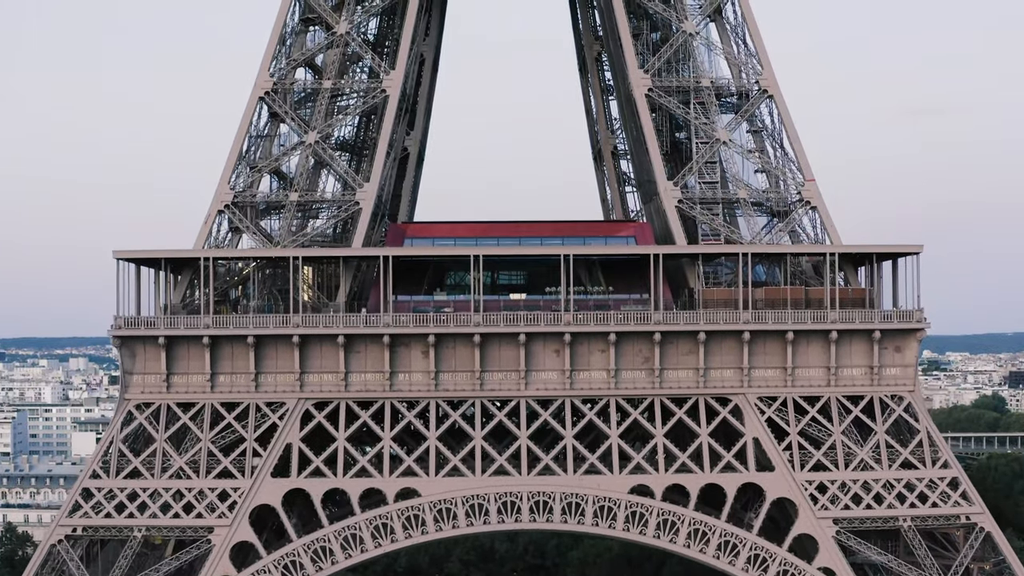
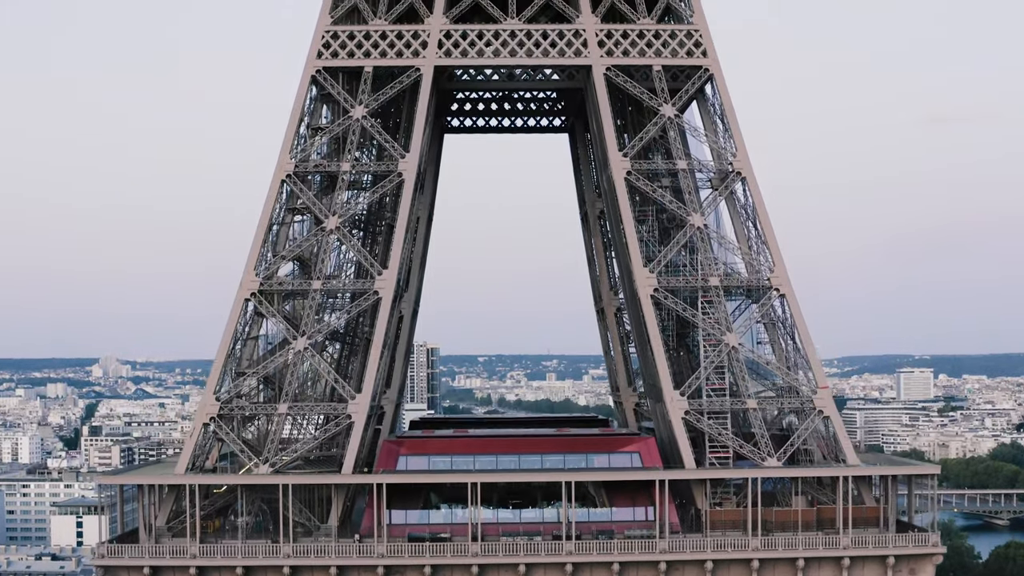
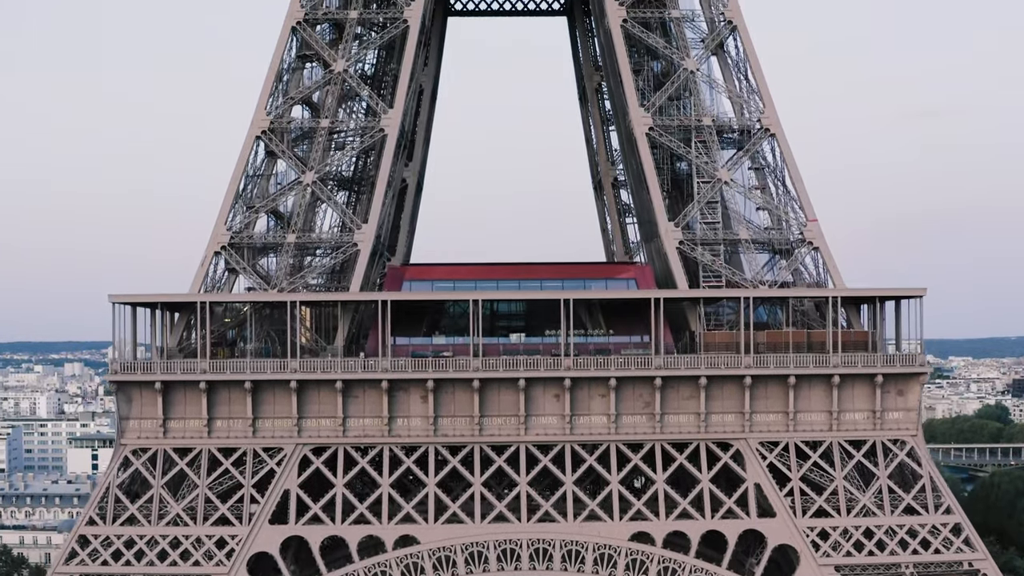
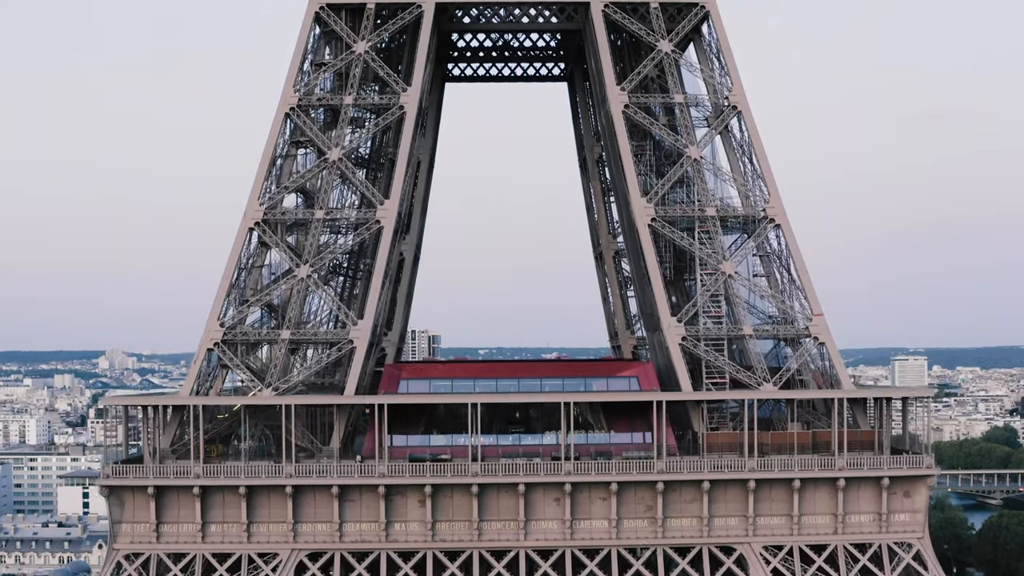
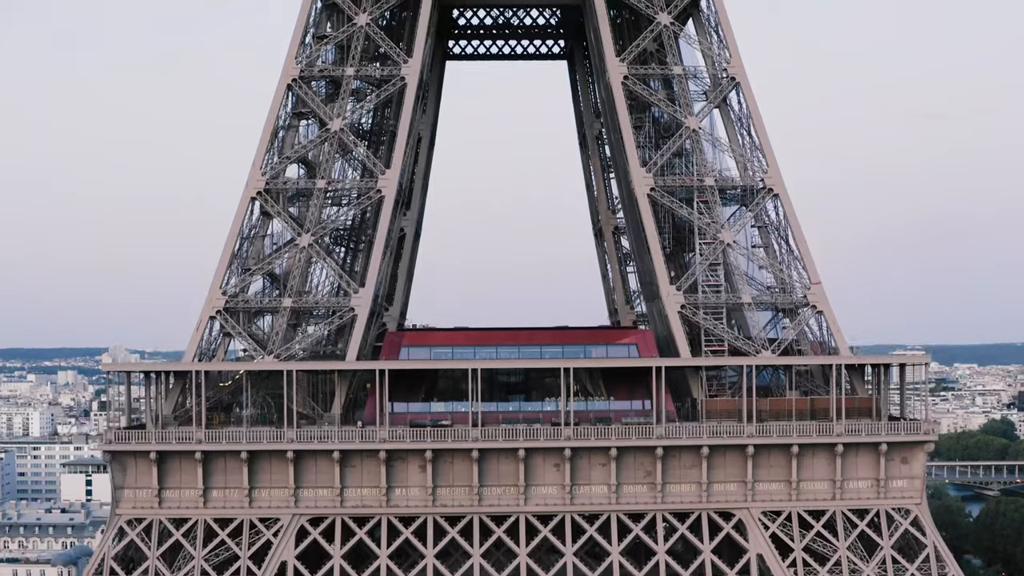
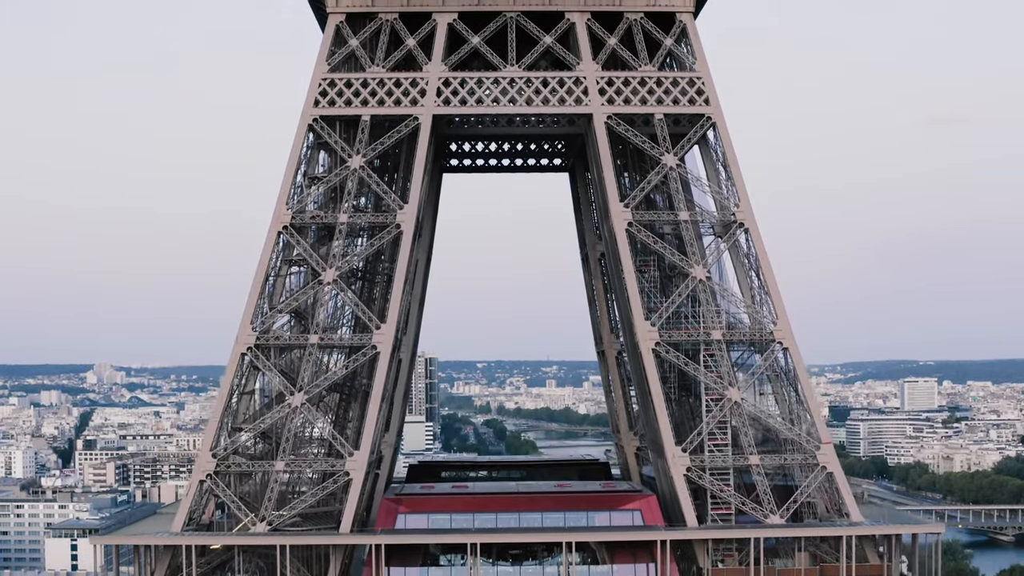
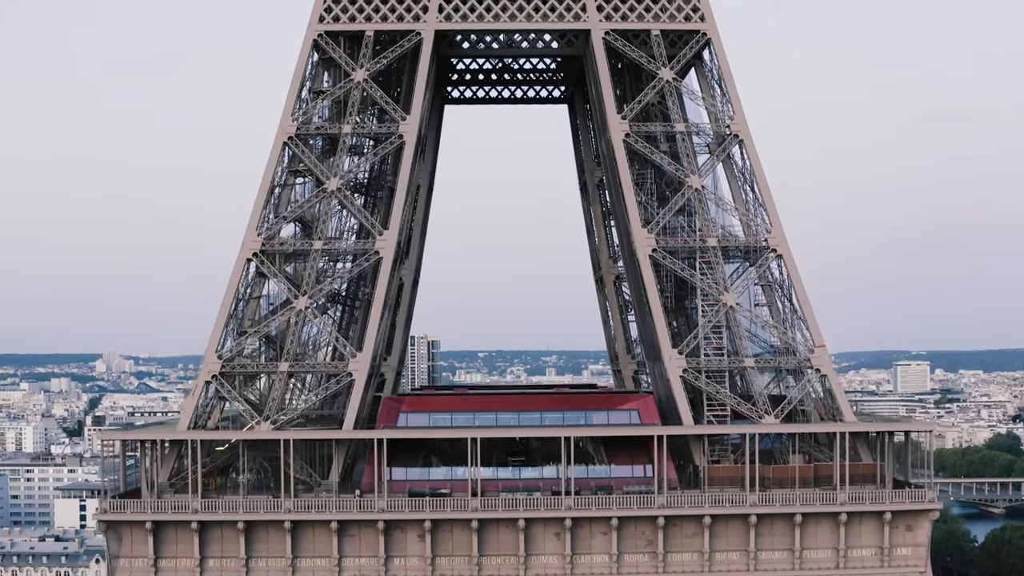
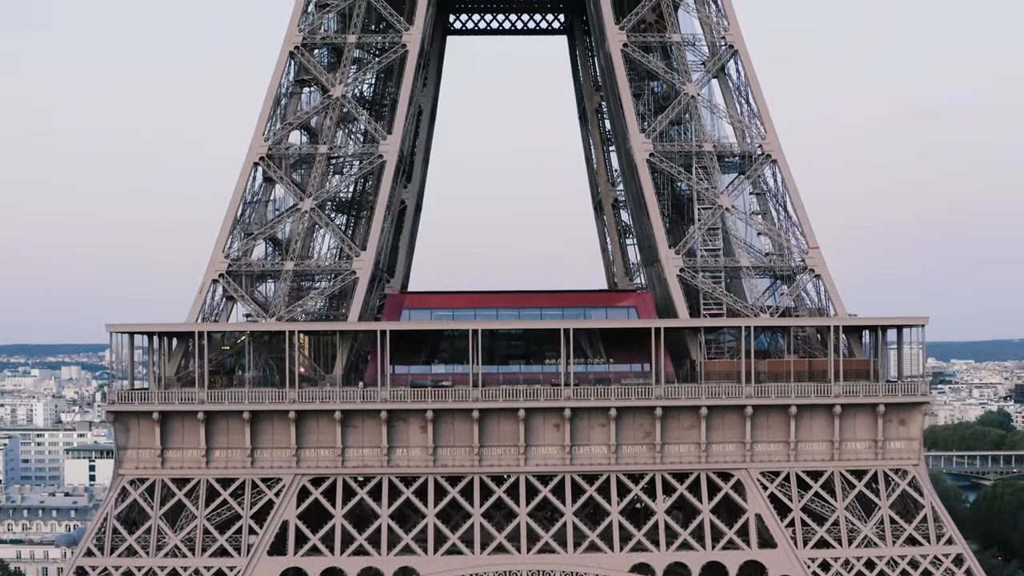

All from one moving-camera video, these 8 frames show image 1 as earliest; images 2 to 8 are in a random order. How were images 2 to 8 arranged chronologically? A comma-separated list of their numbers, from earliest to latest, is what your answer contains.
3, 8, 5, 4, 7, 2, 6
